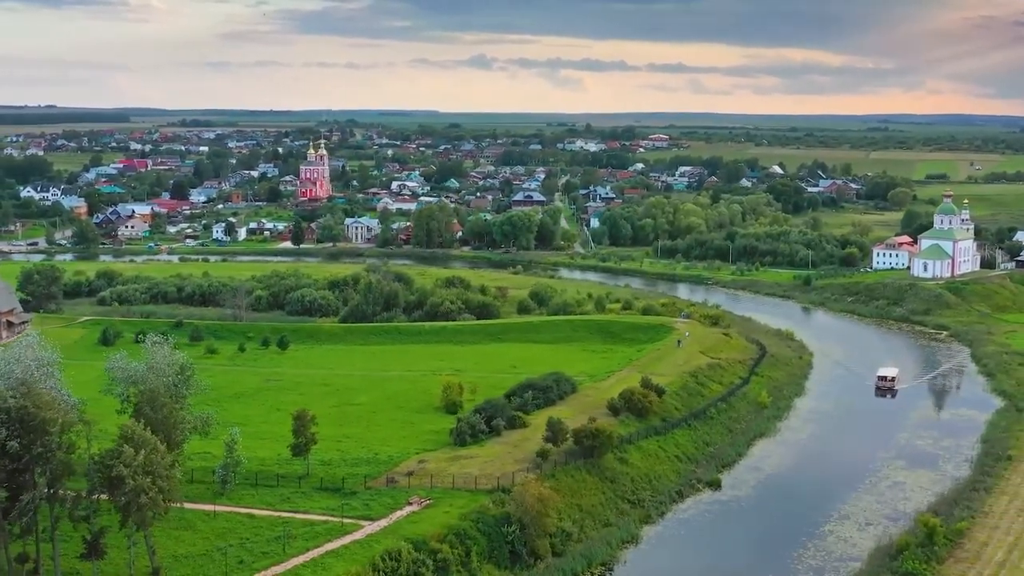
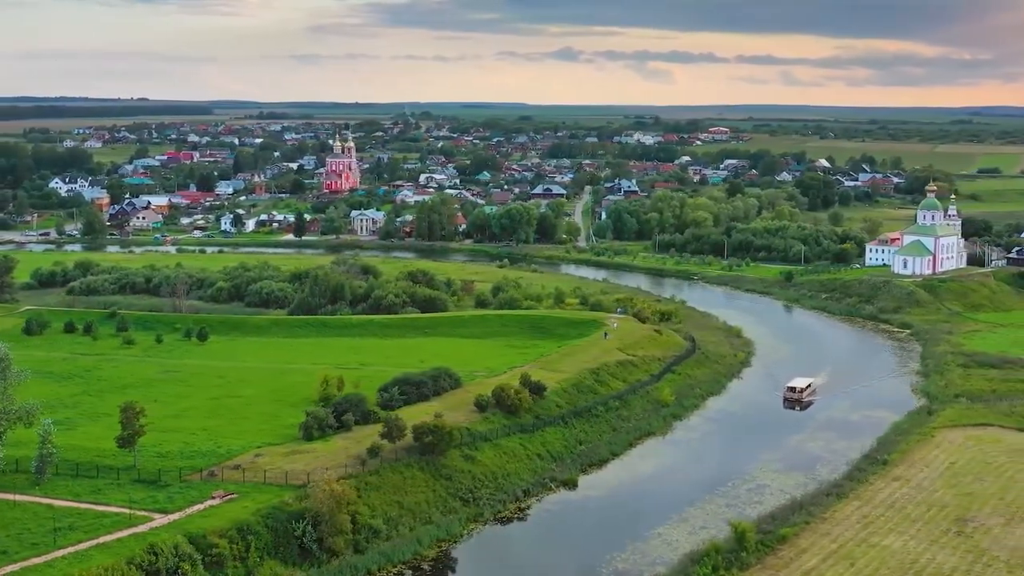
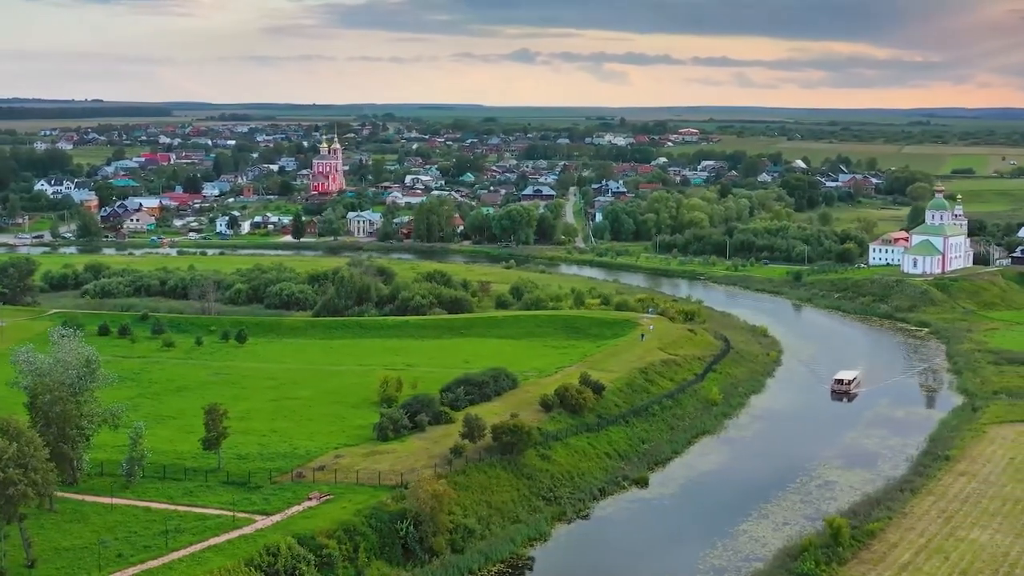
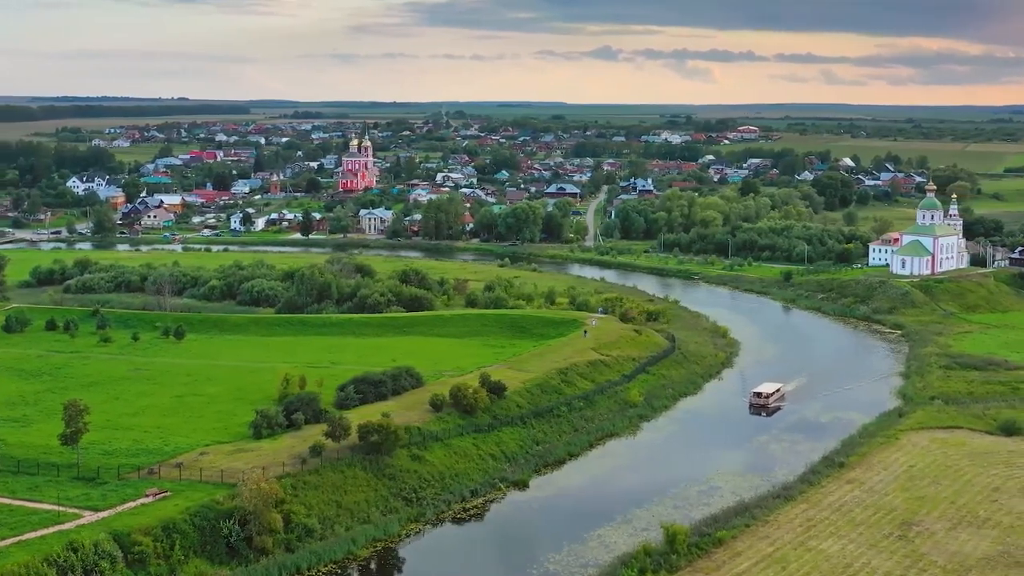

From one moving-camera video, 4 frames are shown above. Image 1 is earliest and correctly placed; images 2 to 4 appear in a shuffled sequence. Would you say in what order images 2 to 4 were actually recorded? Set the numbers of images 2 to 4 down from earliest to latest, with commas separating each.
3, 2, 4
